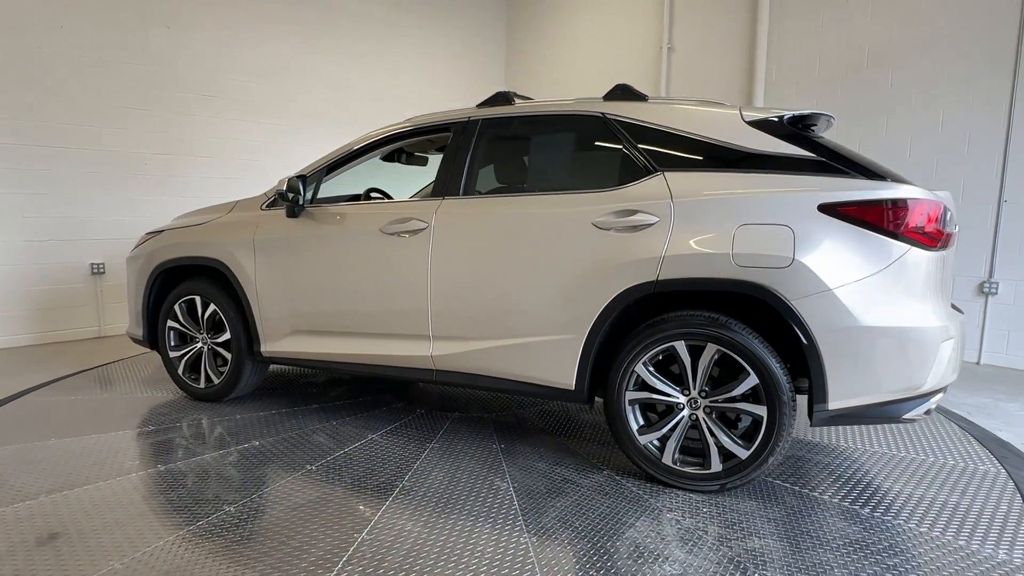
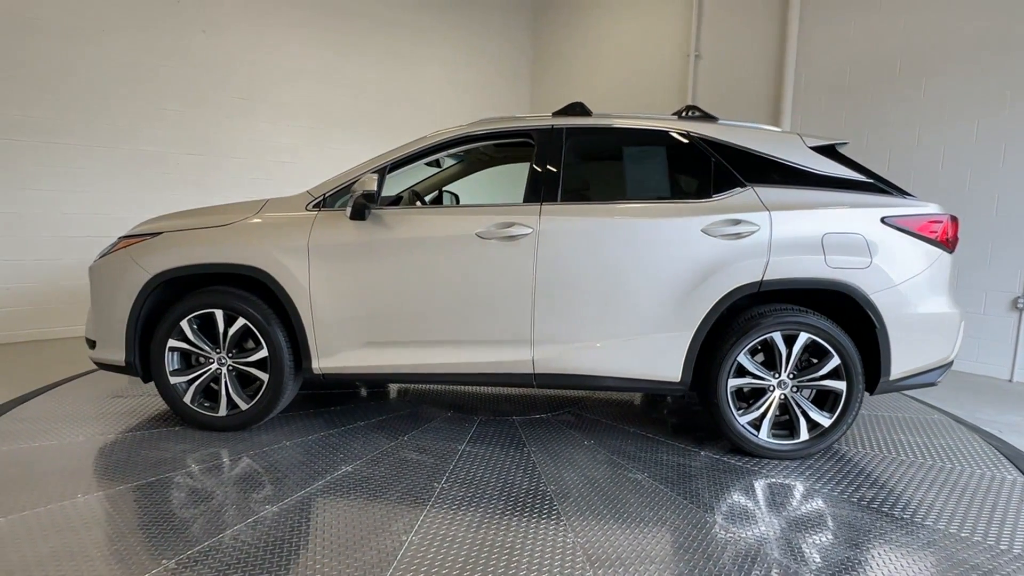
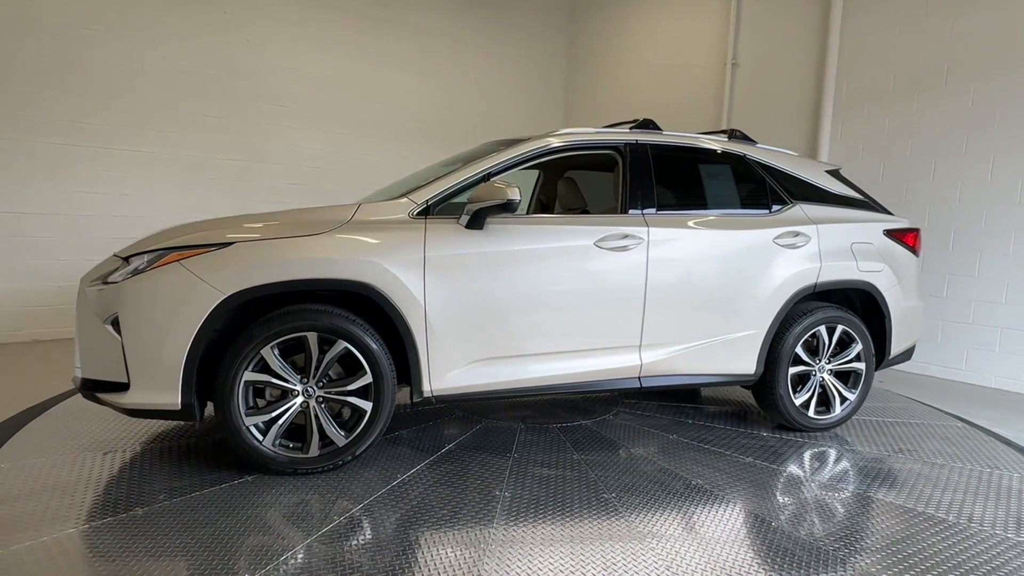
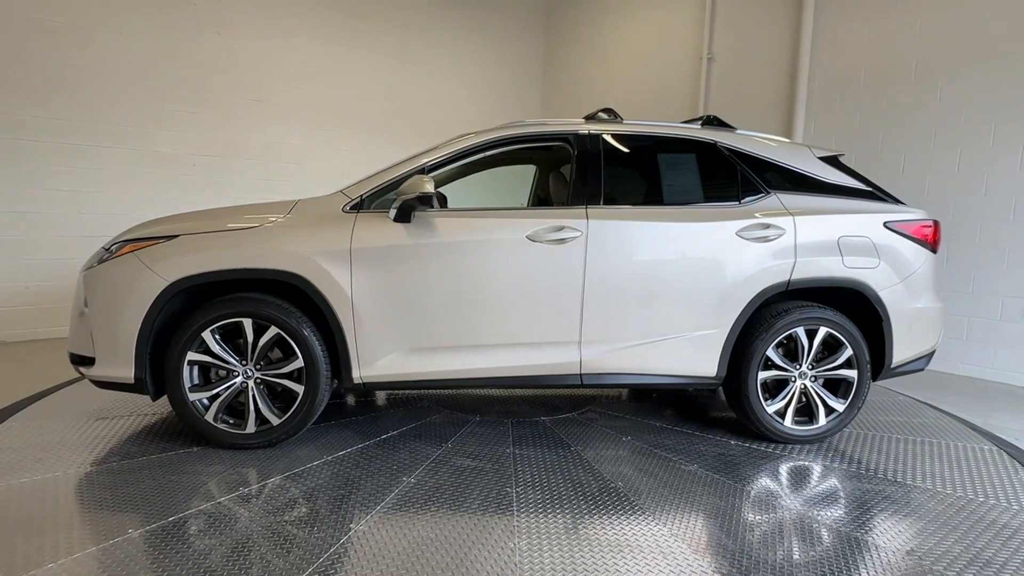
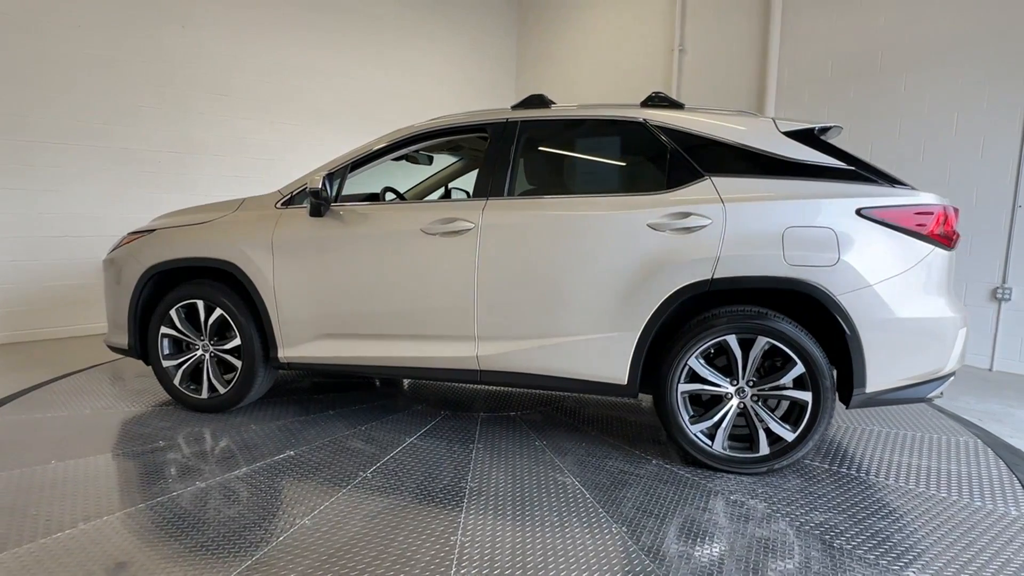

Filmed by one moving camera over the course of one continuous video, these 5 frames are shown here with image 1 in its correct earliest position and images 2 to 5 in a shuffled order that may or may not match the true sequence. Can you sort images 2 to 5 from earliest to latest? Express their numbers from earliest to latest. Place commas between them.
5, 2, 4, 3
